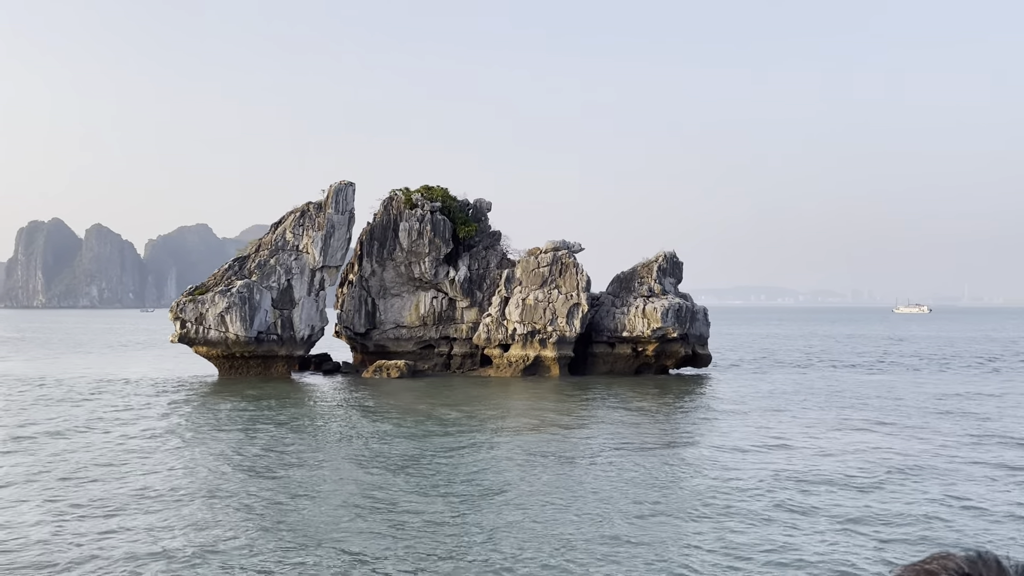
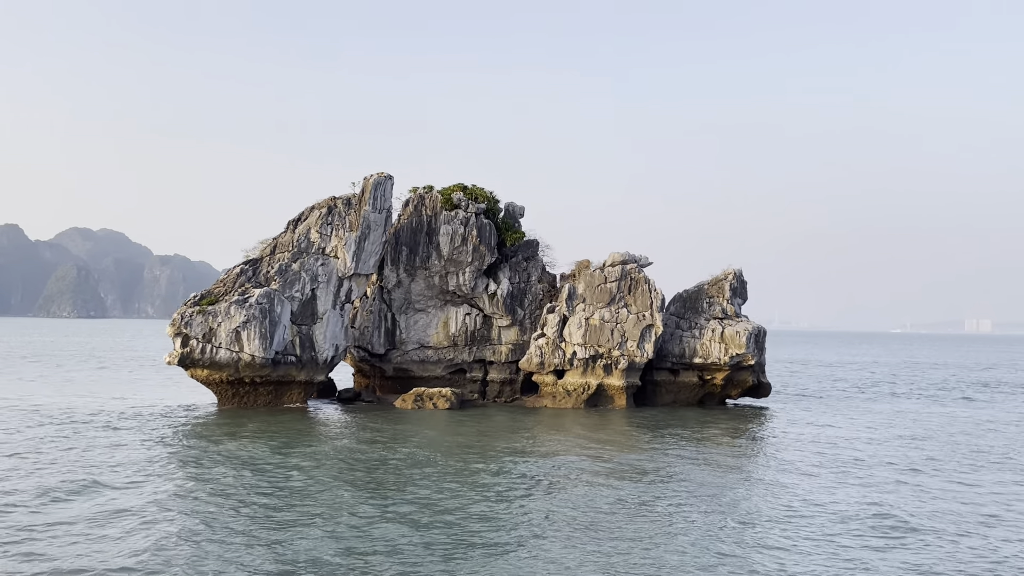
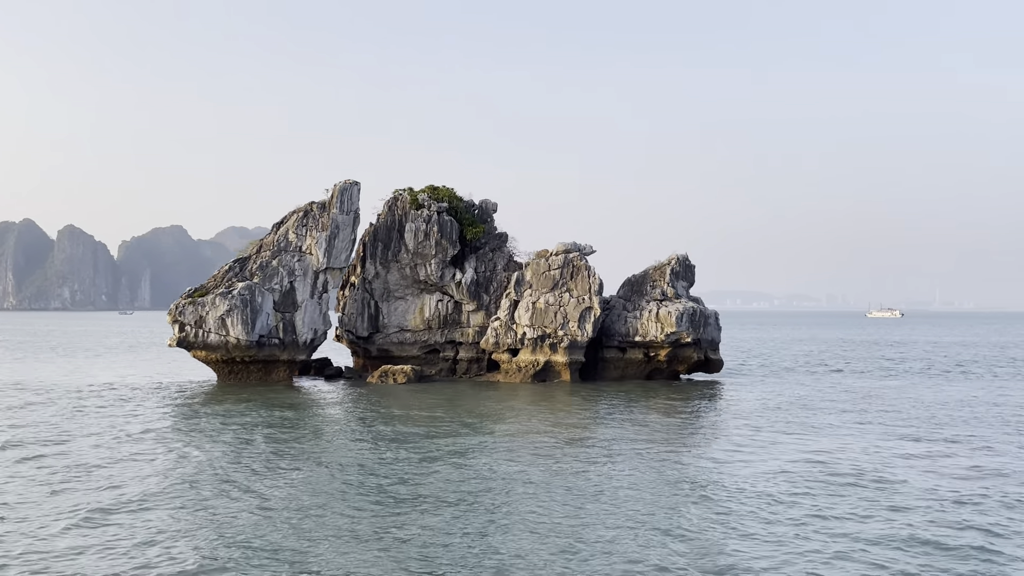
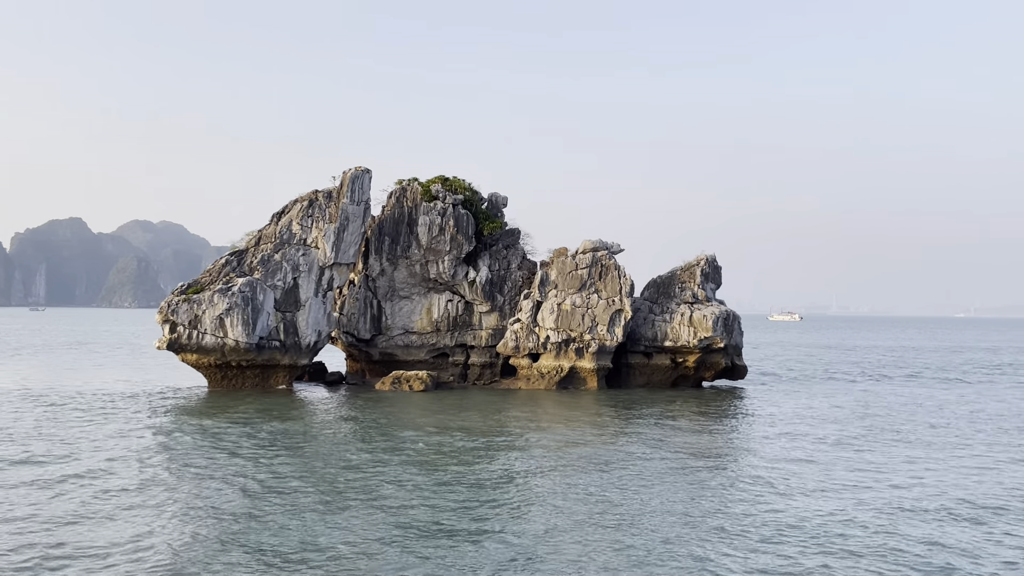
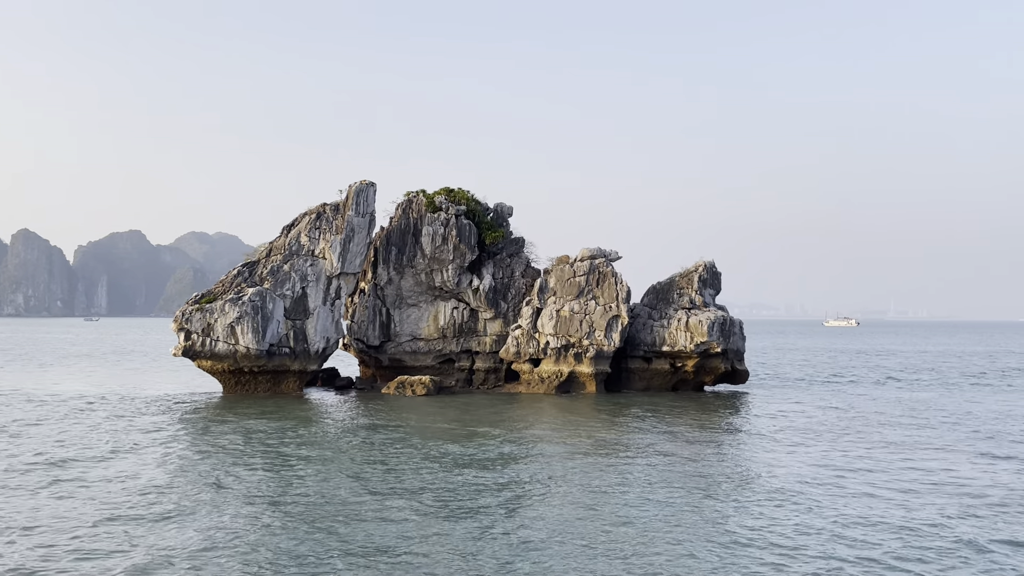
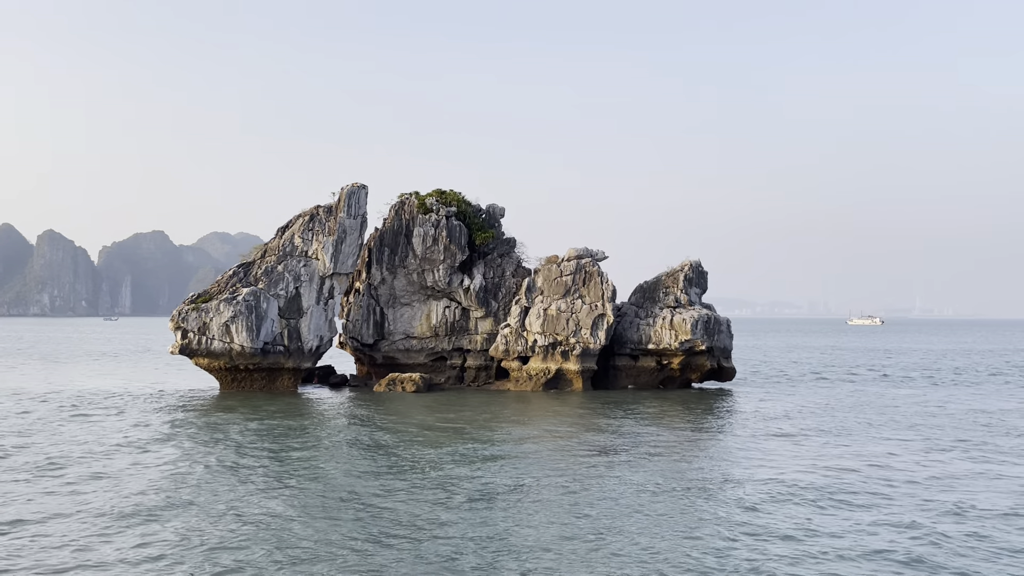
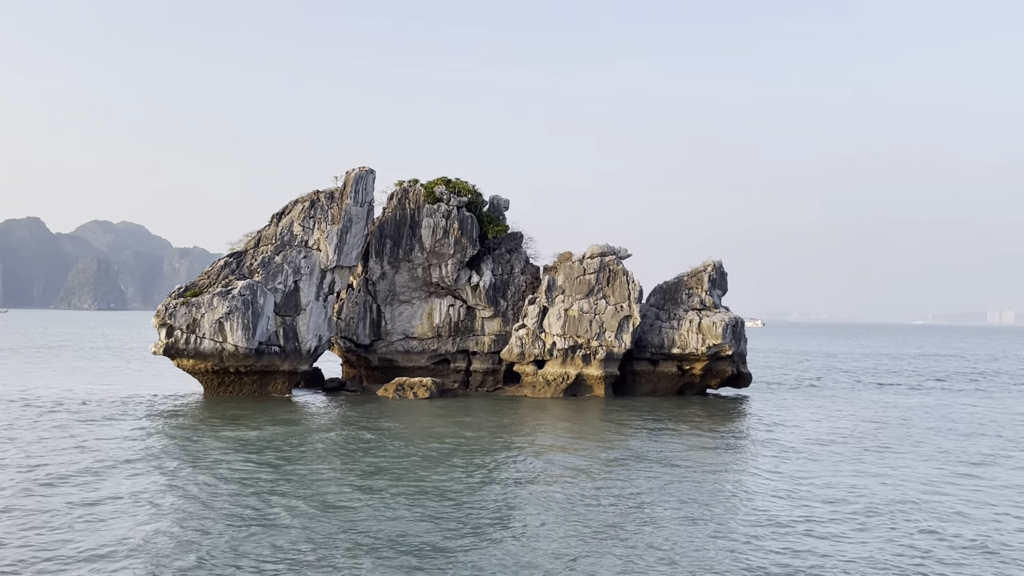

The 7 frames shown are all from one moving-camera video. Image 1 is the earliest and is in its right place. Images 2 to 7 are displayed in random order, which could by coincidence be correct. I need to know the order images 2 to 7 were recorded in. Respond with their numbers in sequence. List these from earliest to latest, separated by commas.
3, 6, 5, 4, 7, 2
